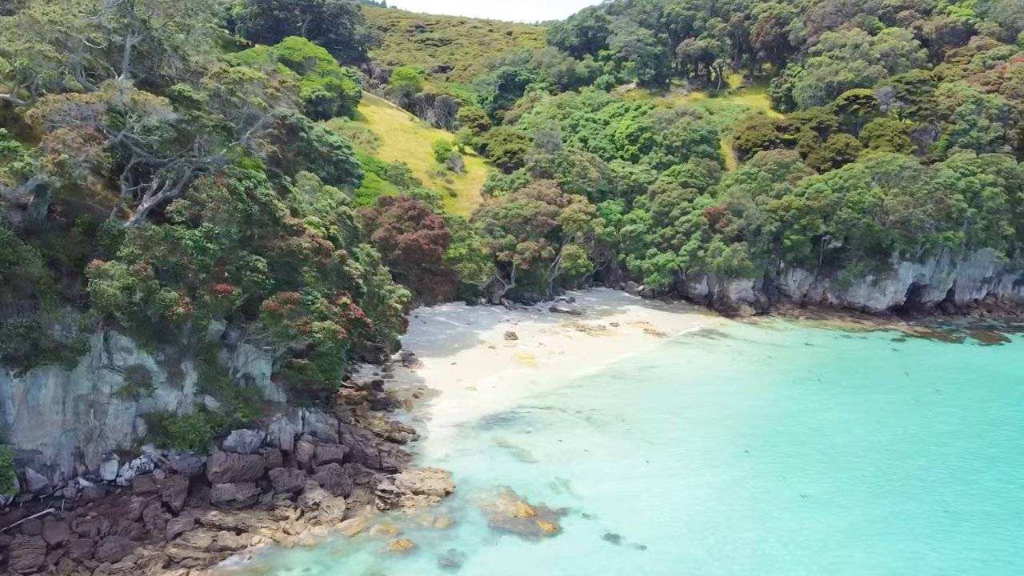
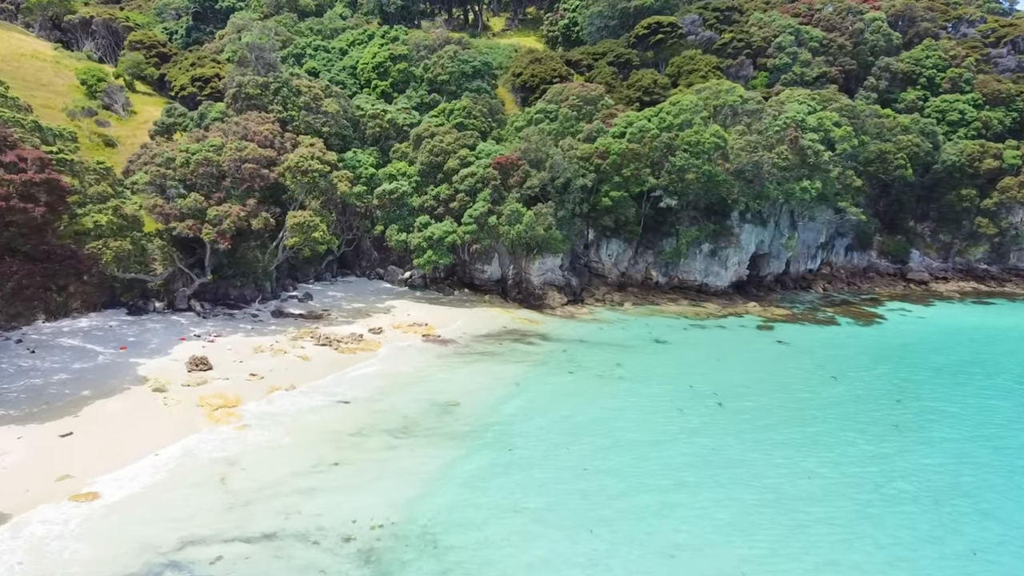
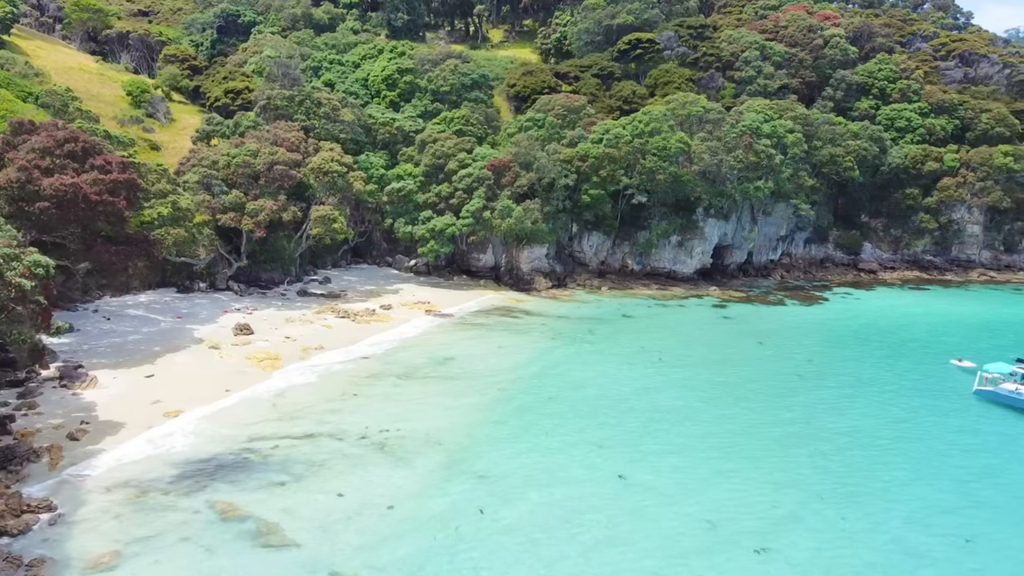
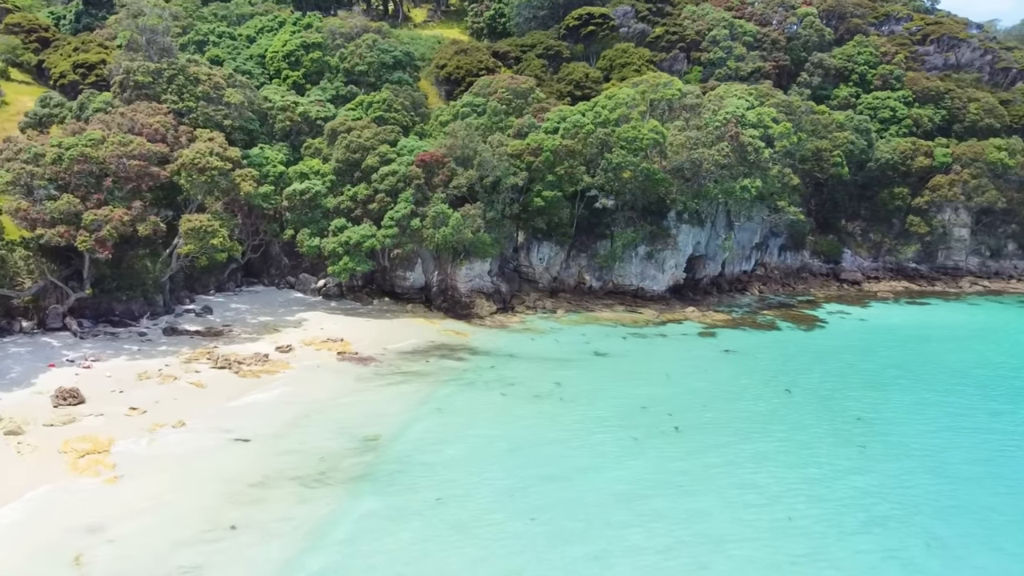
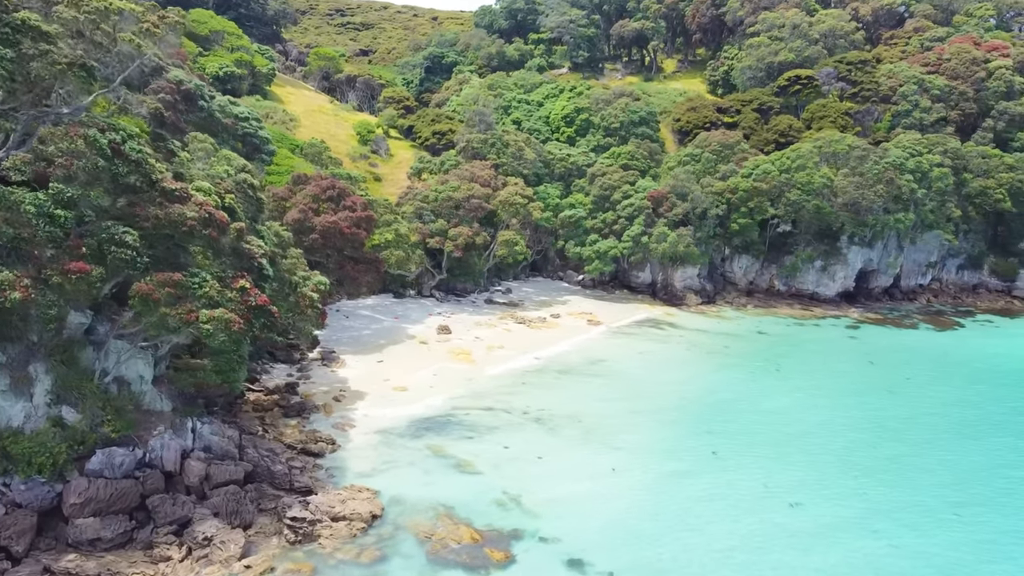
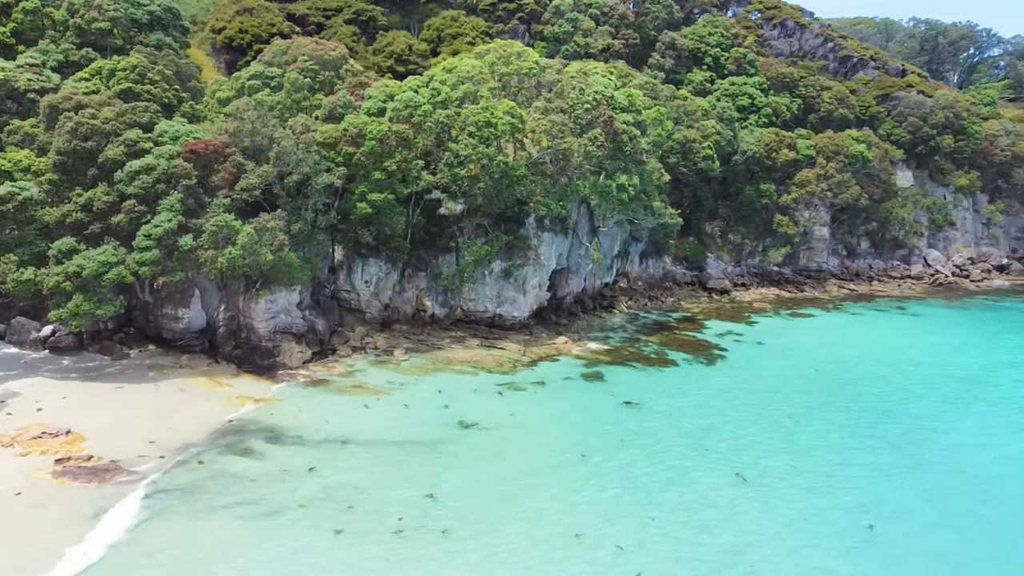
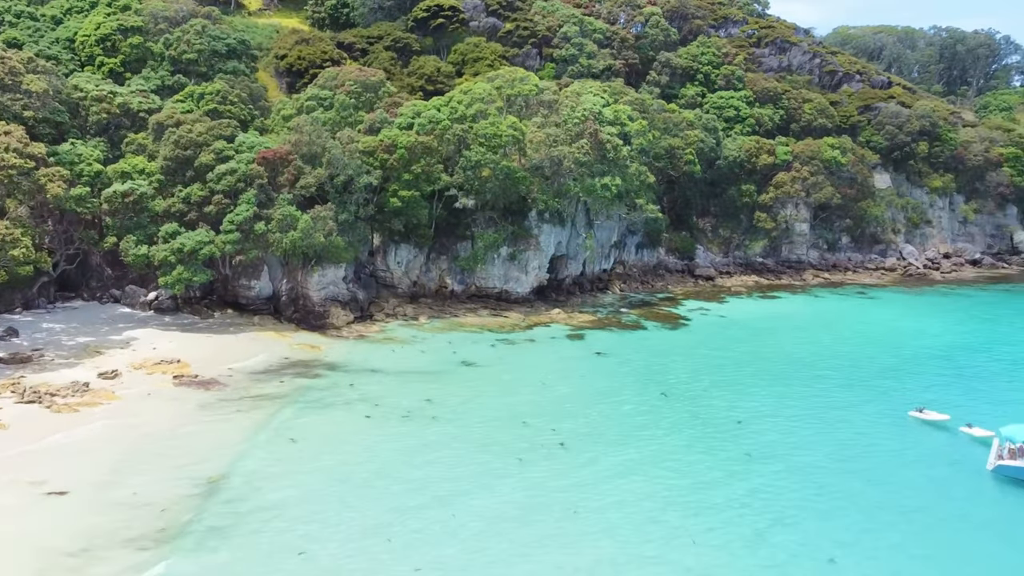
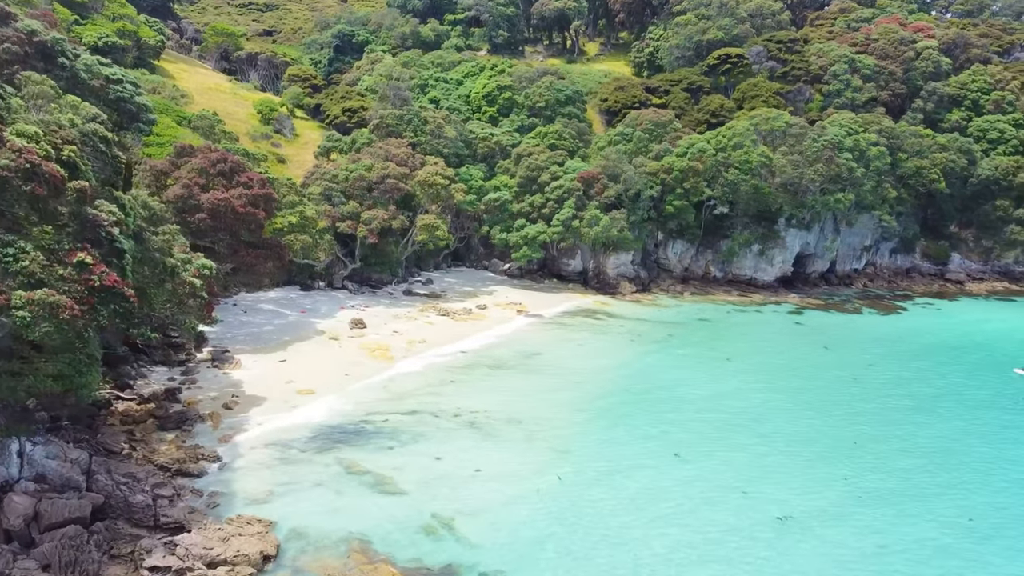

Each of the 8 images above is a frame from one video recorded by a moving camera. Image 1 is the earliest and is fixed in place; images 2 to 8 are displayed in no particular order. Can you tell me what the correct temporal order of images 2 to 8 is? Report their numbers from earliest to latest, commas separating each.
5, 8, 3, 2, 4, 7, 6
